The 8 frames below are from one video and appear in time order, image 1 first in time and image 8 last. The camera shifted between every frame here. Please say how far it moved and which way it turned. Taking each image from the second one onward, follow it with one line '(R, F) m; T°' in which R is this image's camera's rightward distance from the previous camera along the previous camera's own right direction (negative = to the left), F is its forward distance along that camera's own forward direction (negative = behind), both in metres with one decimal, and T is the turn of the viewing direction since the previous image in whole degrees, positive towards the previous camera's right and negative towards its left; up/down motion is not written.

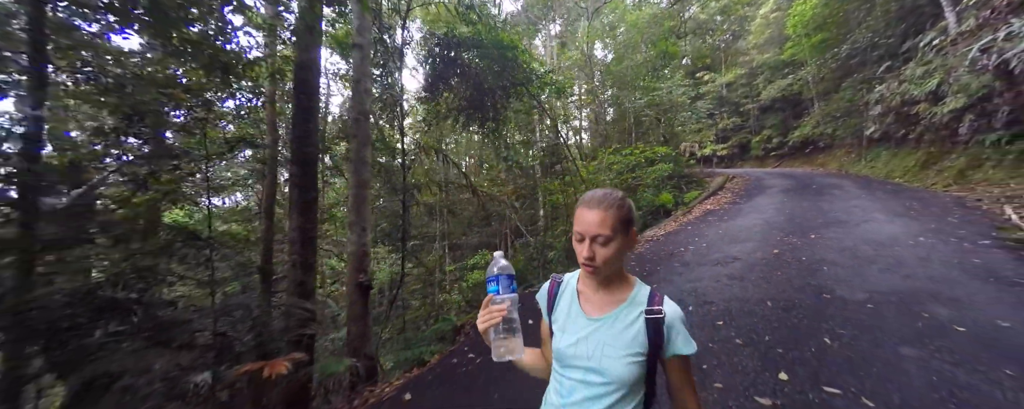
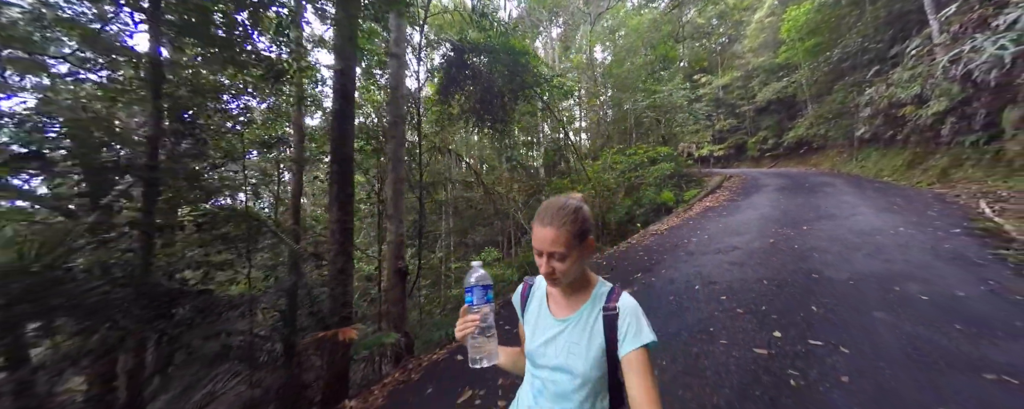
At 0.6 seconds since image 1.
(-0.4, -0.5) m; 0°
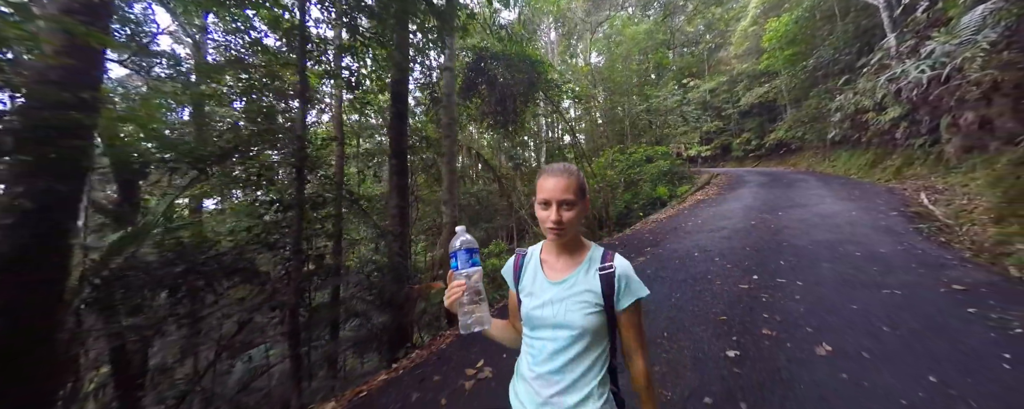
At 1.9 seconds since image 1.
(-0.8, -1.1) m; +2°
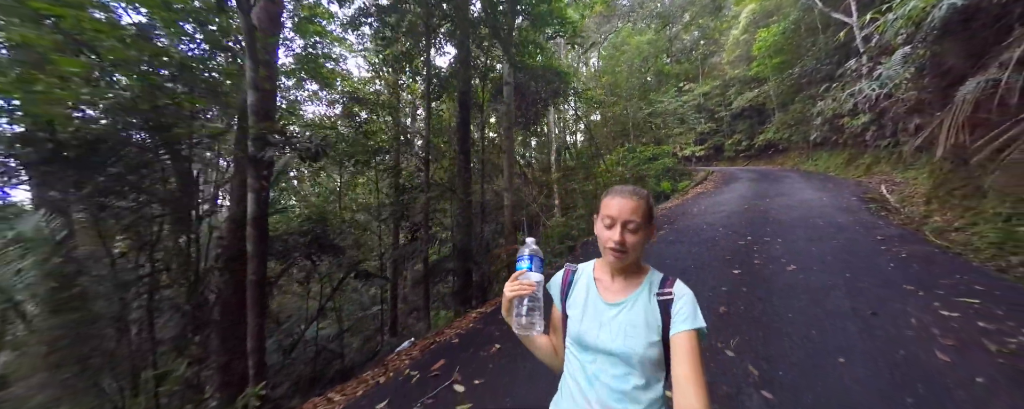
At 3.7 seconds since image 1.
(-1.3, -1.5) m; +1°
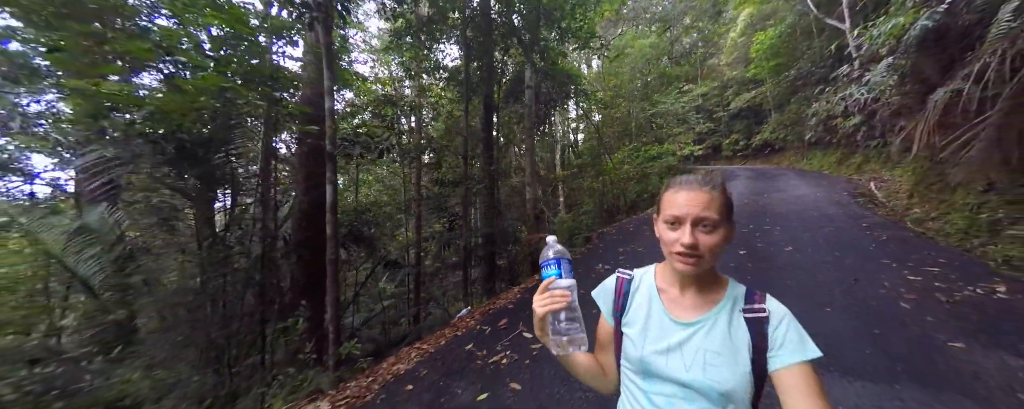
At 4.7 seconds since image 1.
(-0.6, -0.6) m; 0°
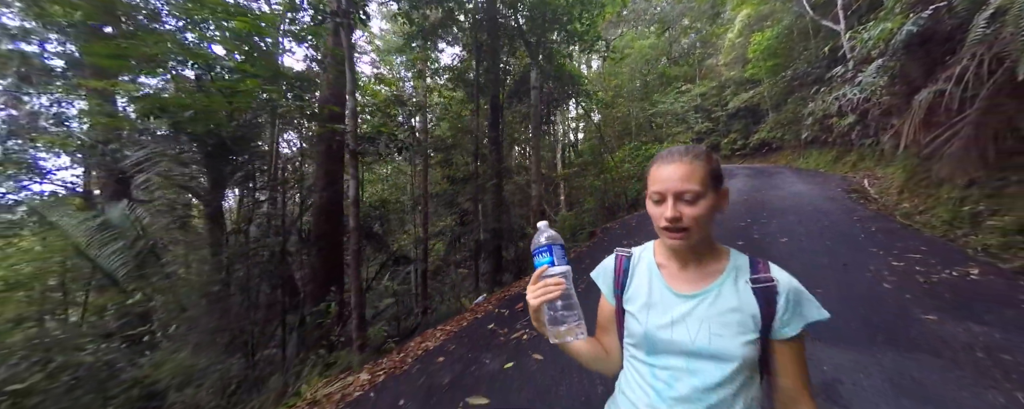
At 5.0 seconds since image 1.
(-0.2, -0.3) m; 0°
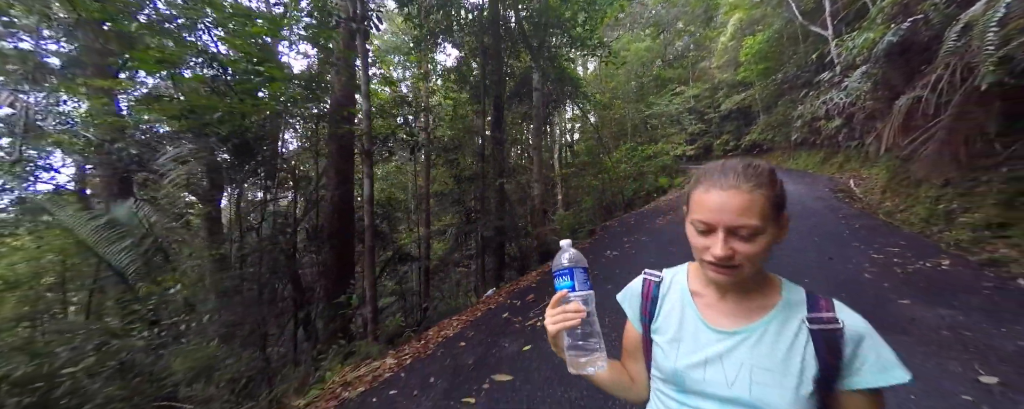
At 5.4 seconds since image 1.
(-0.2, -0.2) m; +1°
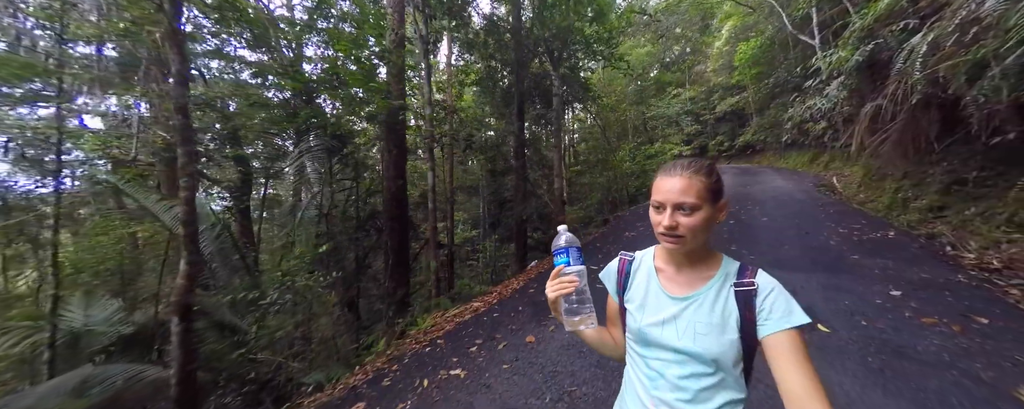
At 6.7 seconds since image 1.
(-0.8, -1.0) m; +1°
